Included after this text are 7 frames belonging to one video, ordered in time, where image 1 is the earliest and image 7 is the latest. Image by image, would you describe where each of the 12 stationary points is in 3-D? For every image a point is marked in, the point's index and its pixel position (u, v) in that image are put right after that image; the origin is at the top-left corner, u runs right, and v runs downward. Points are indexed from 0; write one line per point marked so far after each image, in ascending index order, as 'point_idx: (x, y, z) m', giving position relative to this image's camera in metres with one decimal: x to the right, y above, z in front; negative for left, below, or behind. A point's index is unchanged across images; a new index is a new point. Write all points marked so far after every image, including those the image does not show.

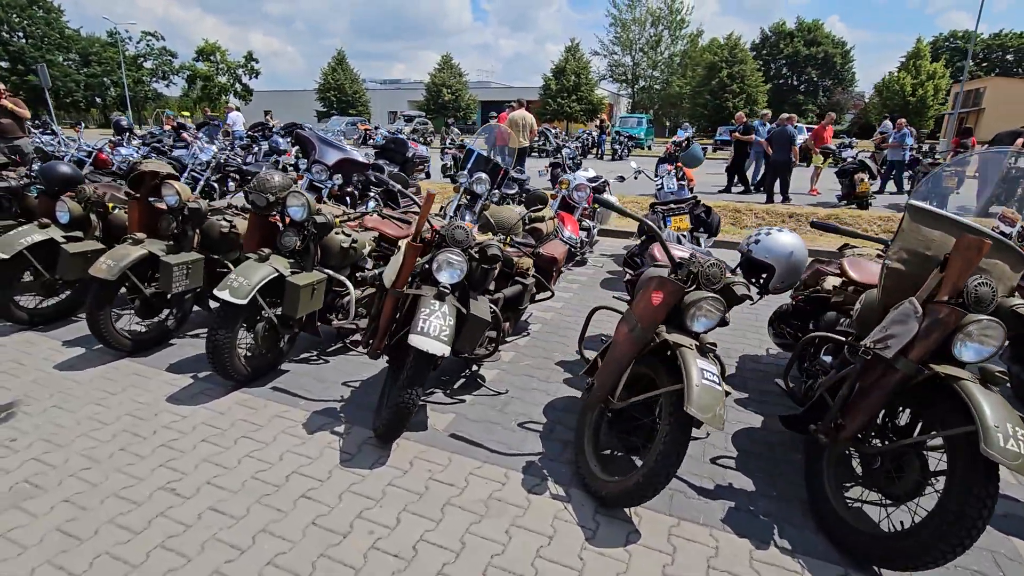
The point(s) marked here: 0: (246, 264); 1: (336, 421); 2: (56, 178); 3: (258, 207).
0: (-1.9, +0.2, +3.6) m
1: (-1.2, -0.9, +3.4) m
2: (-4.2, +1.0, +4.7) m
3: (-1.9, +0.6, +3.8) m
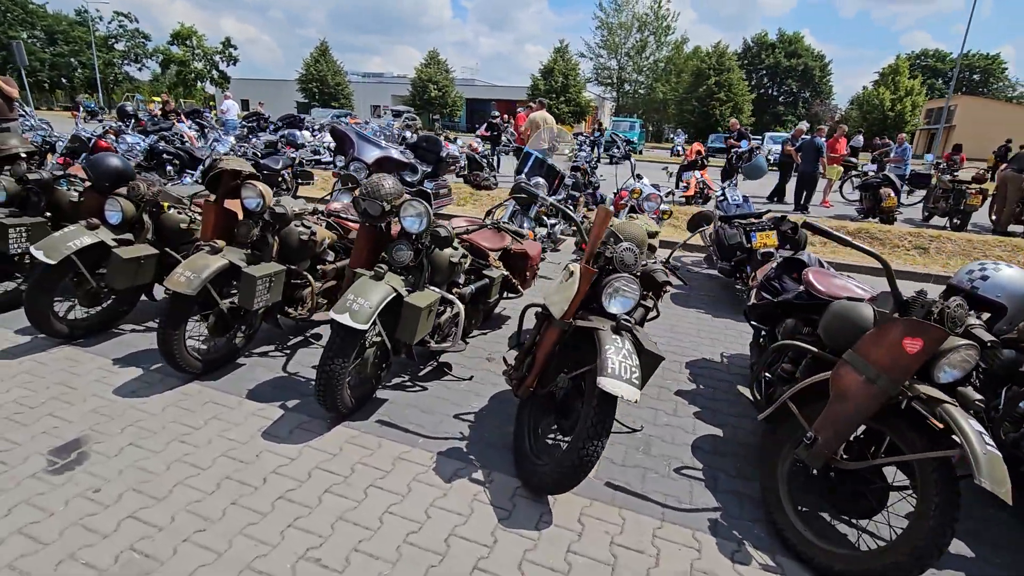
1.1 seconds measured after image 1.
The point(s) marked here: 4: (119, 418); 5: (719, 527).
0: (-0.9, 0.0, +3.2) m
1: (-0.2, -1.0, +3.0) m
2: (-3.3, +0.9, +4.1) m
3: (-0.9, +0.5, +3.3) m
4: (-2.5, -0.8, +3.3) m
5: (+1.1, -1.2, +2.6) m
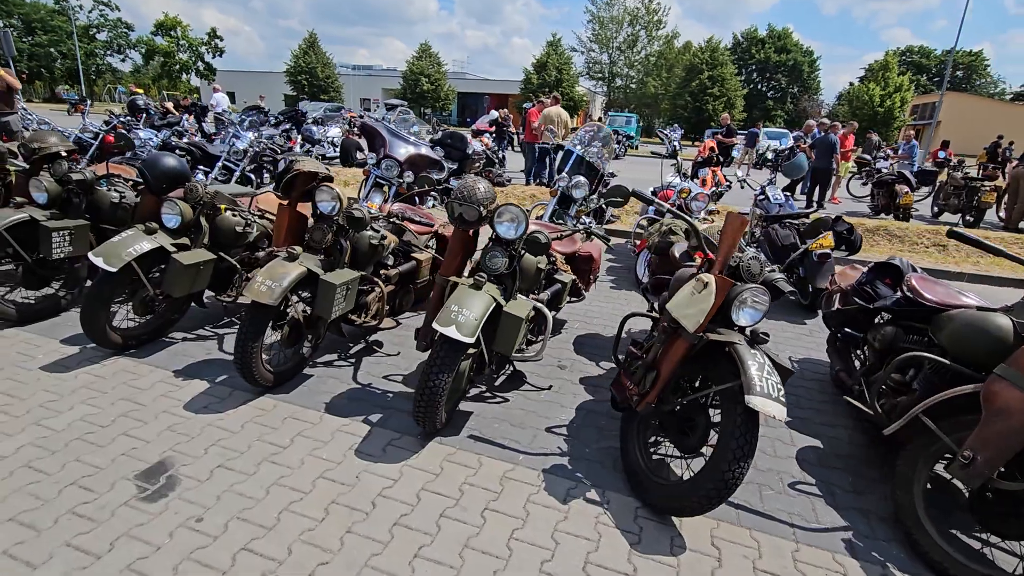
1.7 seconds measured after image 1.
0: (-0.3, 0.0, +3.0) m
1: (+0.4, -1.1, +2.9) m
2: (-2.6, +0.9, +3.9) m
3: (-0.3, +0.4, +3.1) m
4: (-1.9, -0.9, +3.1) m
5: (+1.7, -1.3, +2.5) m
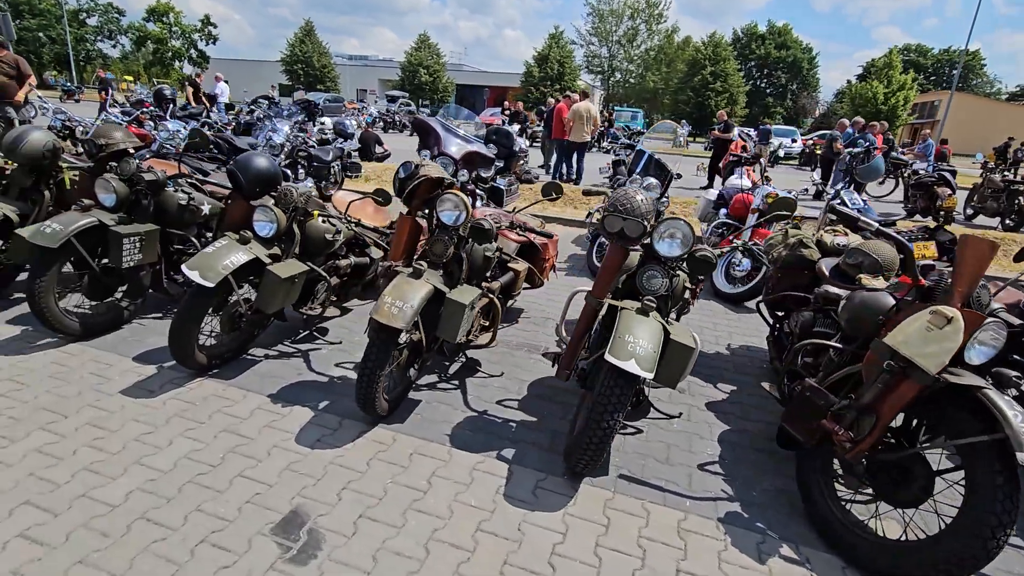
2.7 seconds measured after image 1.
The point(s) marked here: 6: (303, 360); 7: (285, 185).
0: (+0.6, -0.2, +2.7) m
1: (+1.3, -1.2, +2.5) m
2: (-1.8, +0.8, +3.5) m
3: (+0.6, +0.3, +2.8) m
4: (-1.0, -1.0, +2.7) m
5: (+2.6, -1.4, +2.2) m
6: (-1.6, -0.5, +3.9) m
7: (-1.6, +0.7, +3.6) m
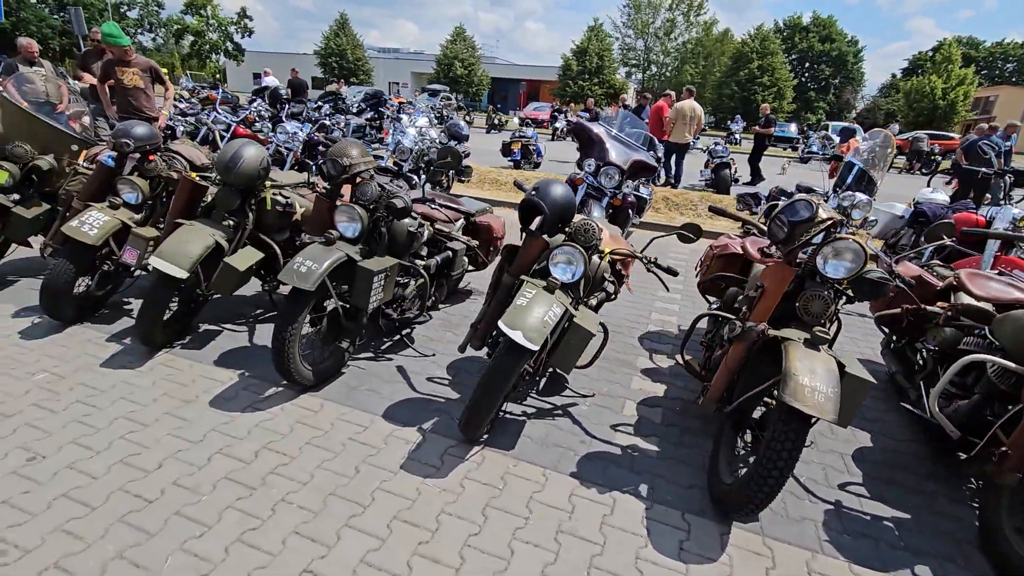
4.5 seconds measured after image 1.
0: (+2.5, -0.5, +2.0) m
1: (+3.2, -1.6, +1.9) m
2: (+0.2, +0.5, +2.9) m
3: (+2.6, -0.1, +2.1) m
4: (+0.9, -1.4, +2.1) m
5: (+4.5, -1.8, +1.5) m
6: (+0.4, -0.9, +3.3) m
7: (+0.4, +0.4, +3.0) m
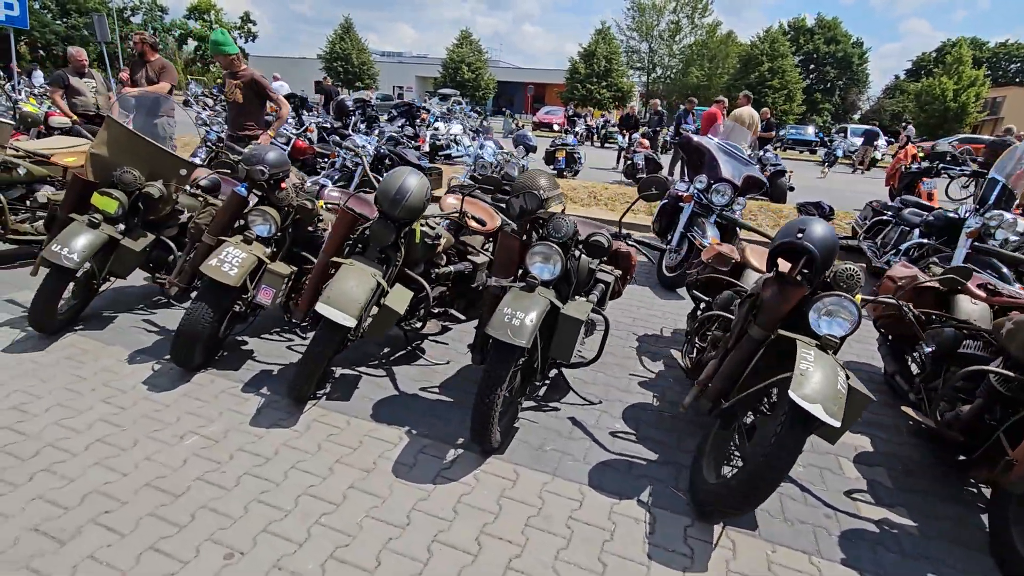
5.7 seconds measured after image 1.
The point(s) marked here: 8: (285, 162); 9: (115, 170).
0: (+3.8, -0.8, +1.6) m
1: (+4.5, -1.9, +1.5) m
2: (+1.5, +0.2, +2.5) m
3: (+3.8, -0.3, +1.7) m
4: (+2.2, -1.6, +1.7) m
5: (+5.8, -2.1, +1.1) m
6: (+1.6, -1.1, +2.9) m
7: (+1.6, +0.1, +2.6) m
8: (-1.6, +0.9, +3.7) m
9: (-3.1, +0.9, +4.0) m
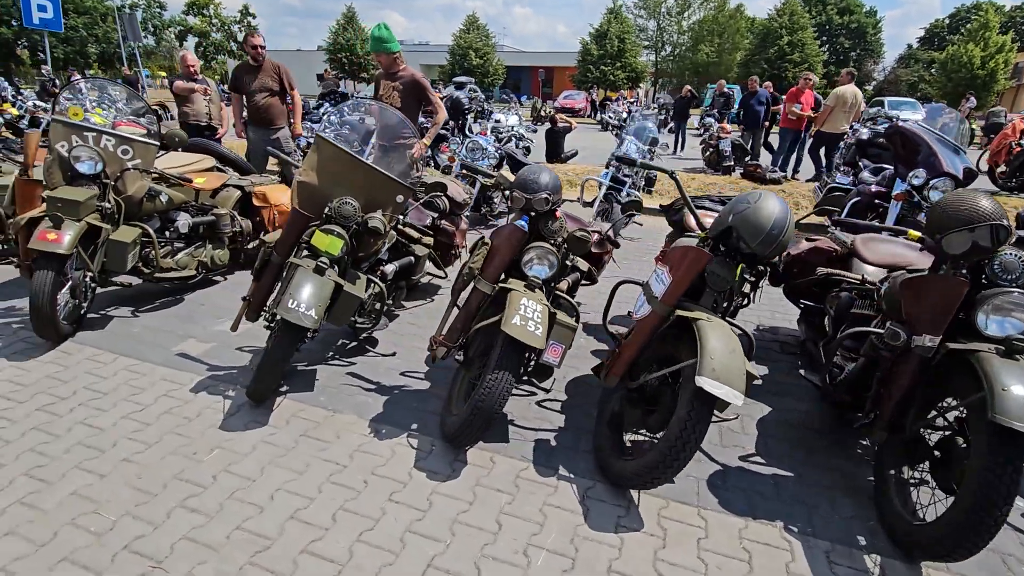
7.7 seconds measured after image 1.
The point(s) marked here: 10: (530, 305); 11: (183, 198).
0: (+5.8, -0.9, +0.9) m
1: (+6.5, -2.0, +0.8) m
2: (+3.4, 0.0, +1.8) m
3: (+5.8, -0.5, +1.0) m
4: (+4.2, -1.8, +1.0) m
5: (+7.8, -2.2, +0.4) m
6: (+3.6, -1.3, +2.2) m
7: (+3.6, -0.1, +1.9) m
8: (+0.3, +0.6, +3.0) m
9: (-1.2, +0.6, +3.3) m
10: (+0.1, -0.1, +2.7) m
11: (-3.1, +0.8, +4.8) m
